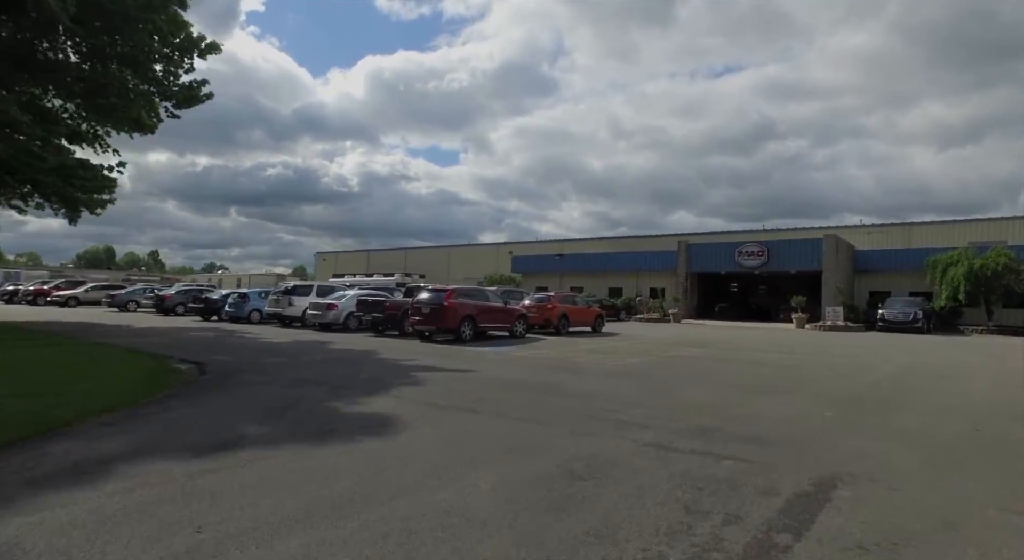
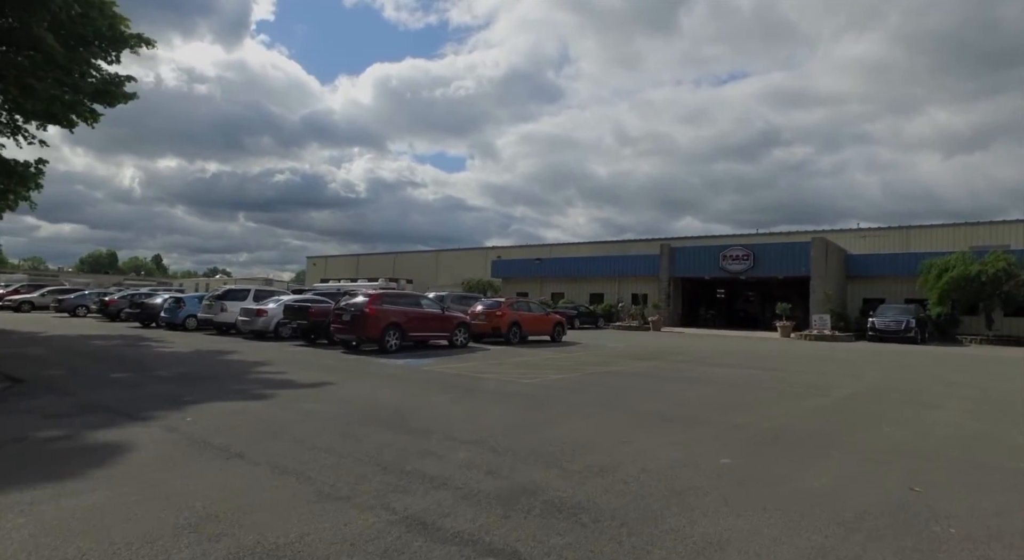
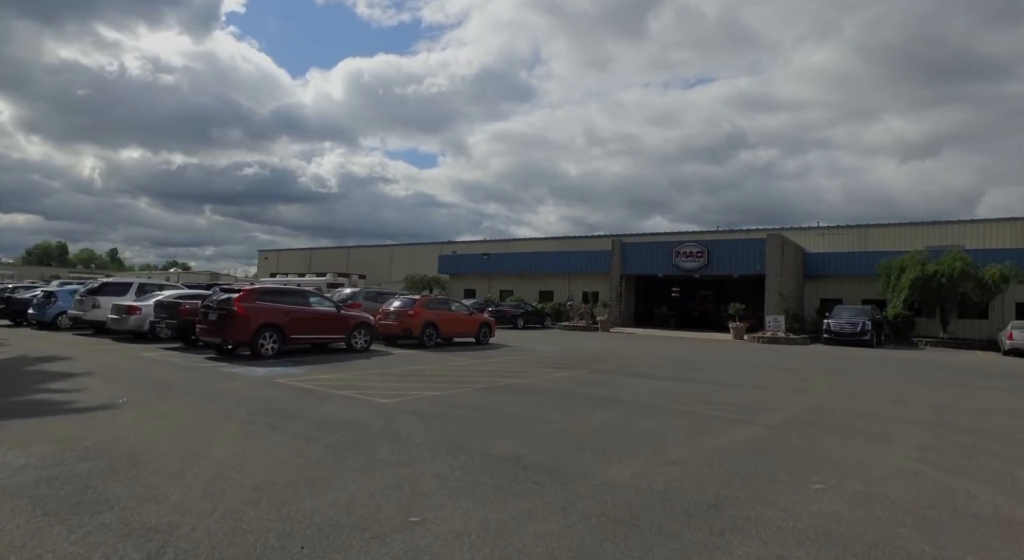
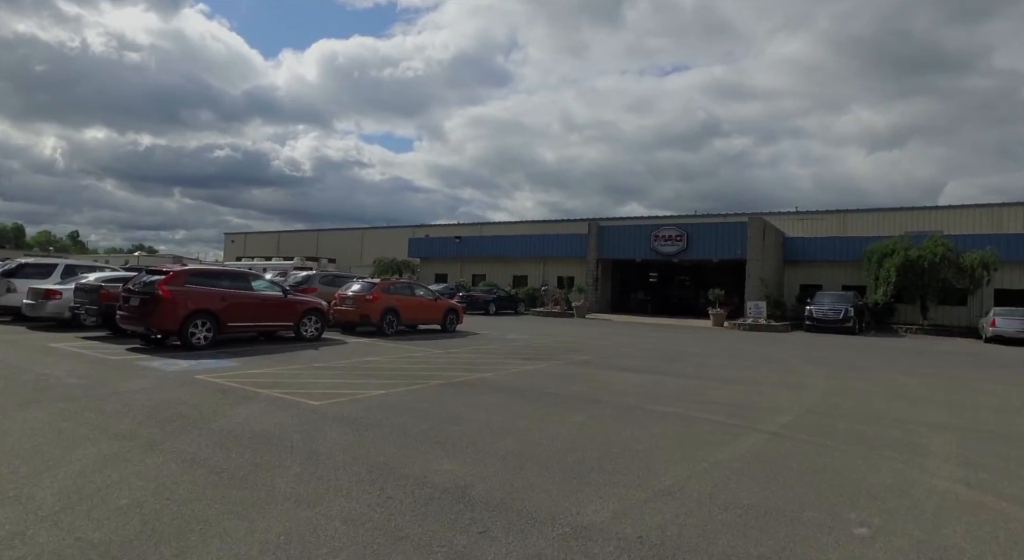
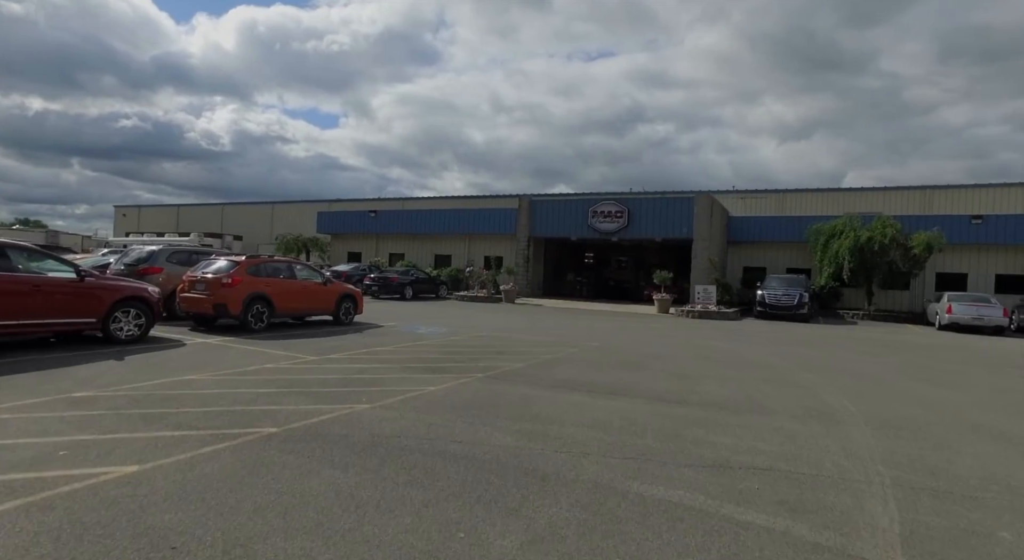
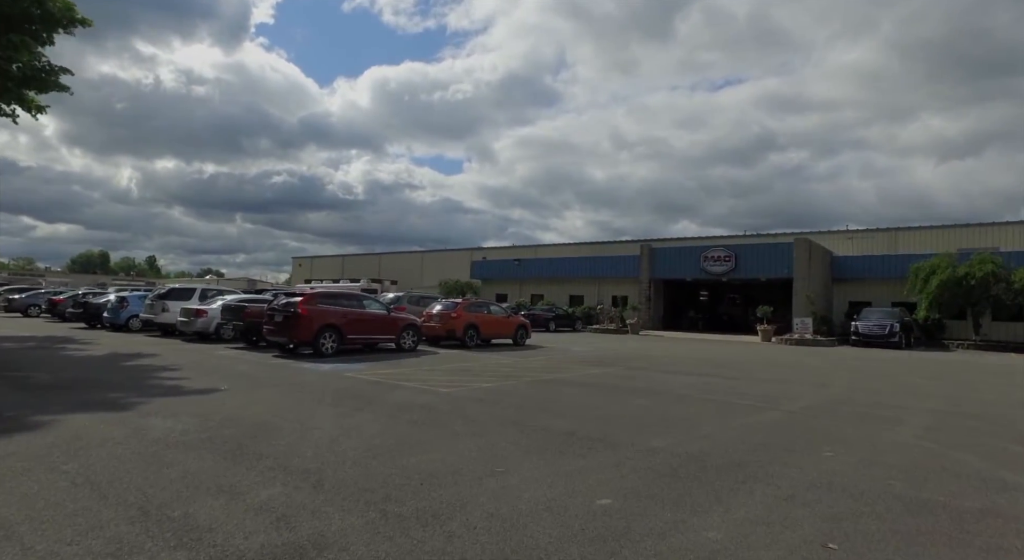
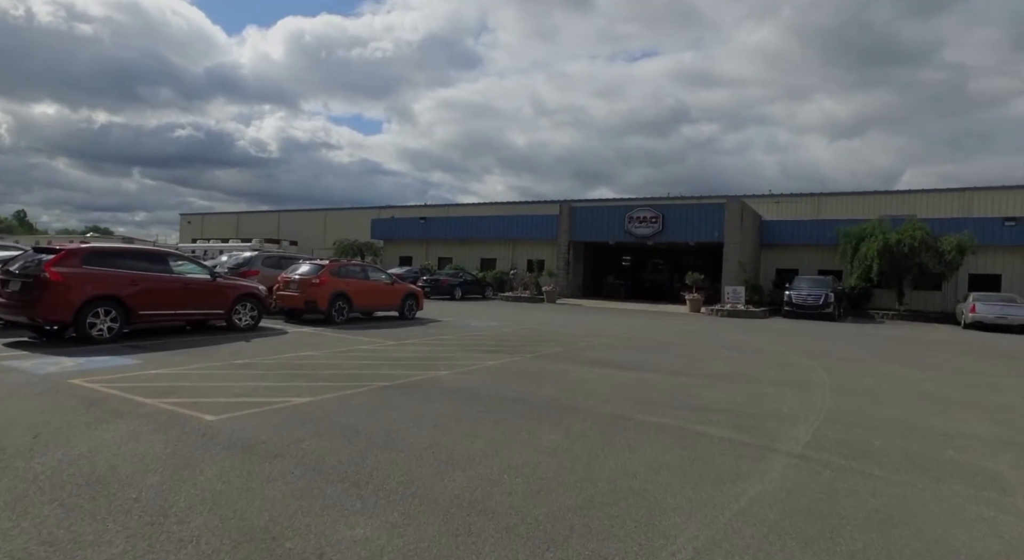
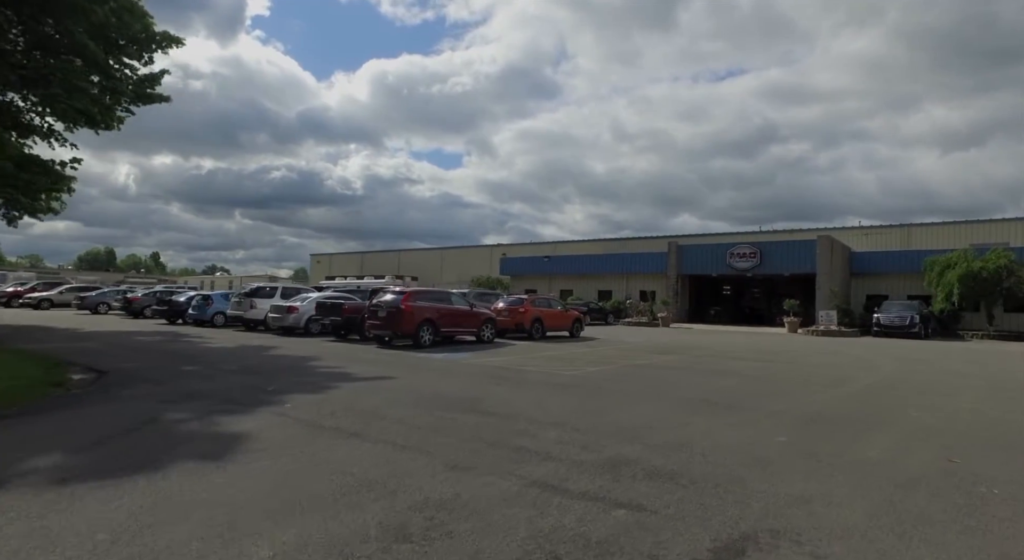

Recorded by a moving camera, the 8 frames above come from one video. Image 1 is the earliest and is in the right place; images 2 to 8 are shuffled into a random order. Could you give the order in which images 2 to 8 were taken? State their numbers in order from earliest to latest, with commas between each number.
8, 2, 6, 3, 4, 7, 5
